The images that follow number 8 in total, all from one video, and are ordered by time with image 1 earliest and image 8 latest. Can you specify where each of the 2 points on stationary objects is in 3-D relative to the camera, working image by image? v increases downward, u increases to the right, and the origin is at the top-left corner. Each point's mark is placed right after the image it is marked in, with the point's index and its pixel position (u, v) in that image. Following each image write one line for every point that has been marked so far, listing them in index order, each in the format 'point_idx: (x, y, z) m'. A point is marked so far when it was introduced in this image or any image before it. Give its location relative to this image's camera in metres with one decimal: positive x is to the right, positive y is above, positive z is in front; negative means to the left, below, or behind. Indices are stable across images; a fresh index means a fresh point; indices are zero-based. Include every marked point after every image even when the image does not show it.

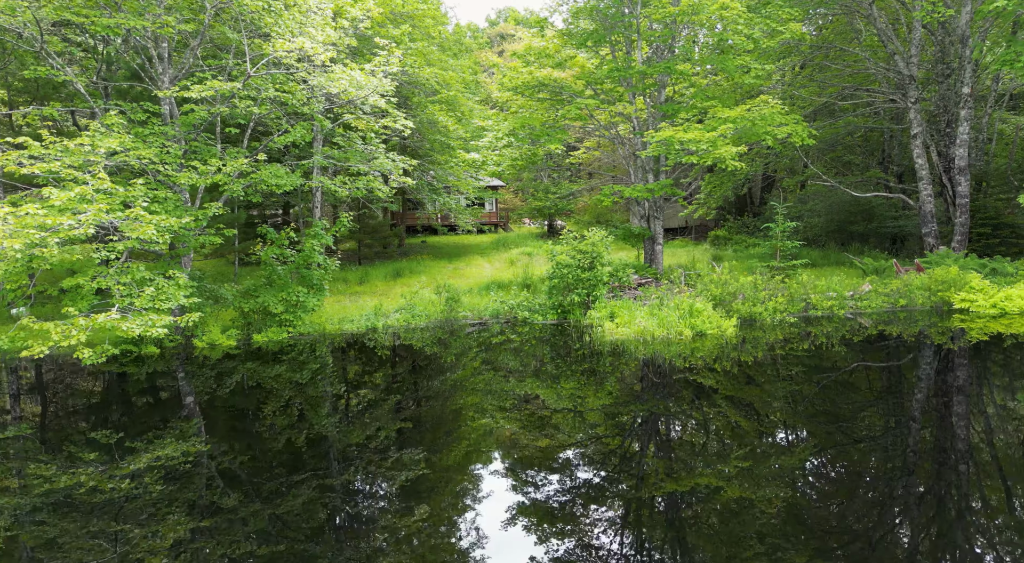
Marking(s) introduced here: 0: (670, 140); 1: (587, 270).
0: (+3.3, +2.9, +14.4) m
1: (+1.4, +0.2, +13.3) m
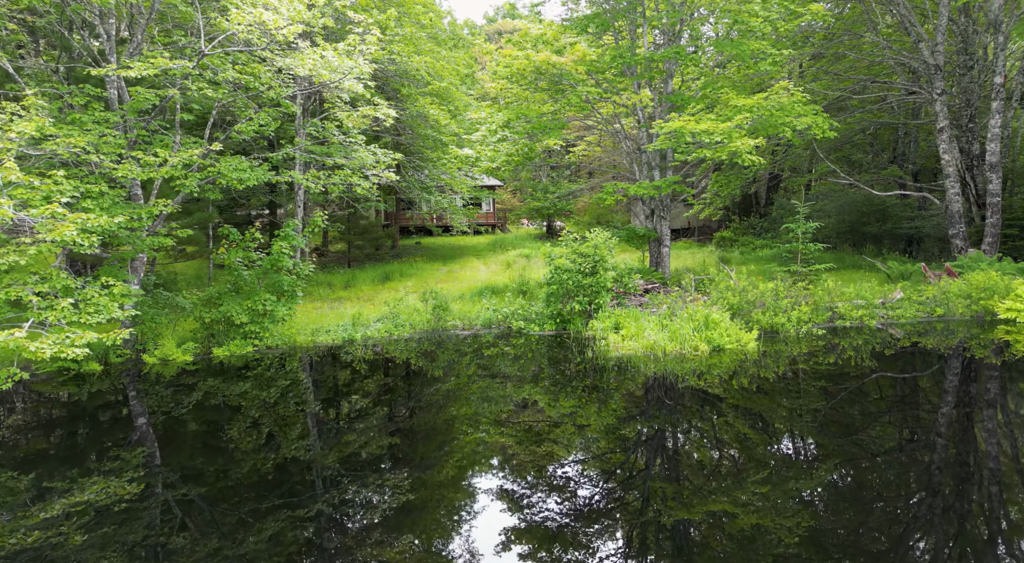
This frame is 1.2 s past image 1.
0: (+3.1, +2.8, +13.1) m
1: (+1.3, +0.1, +12.0) m
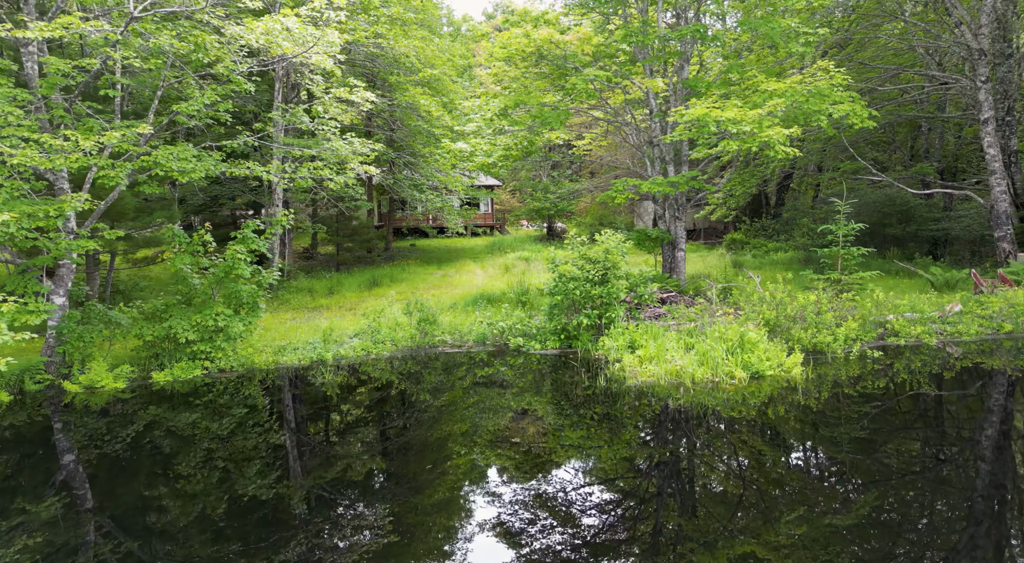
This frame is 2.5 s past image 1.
0: (+3.1, +2.6, +11.4) m
1: (+1.3, -0.1, +10.4) m
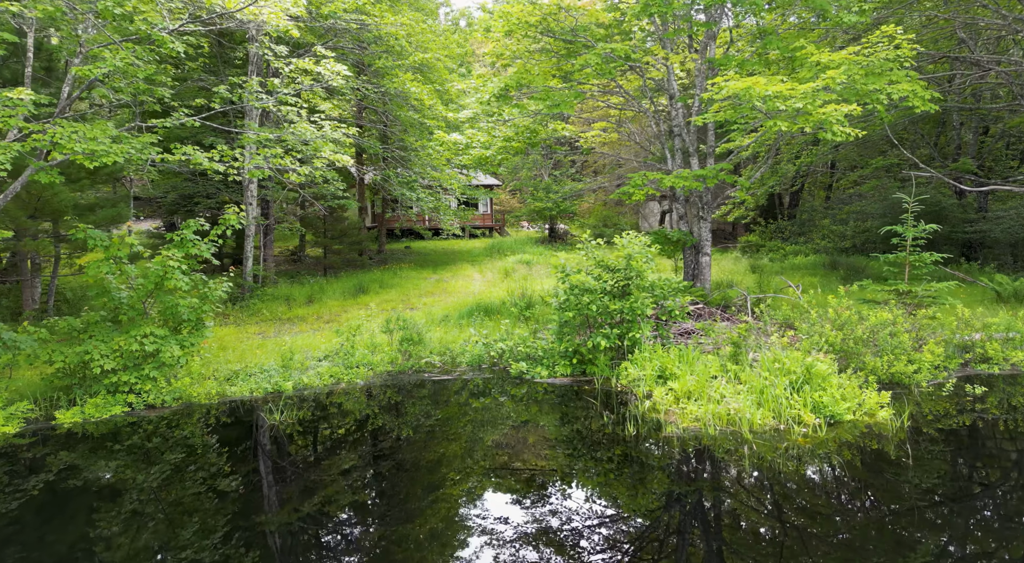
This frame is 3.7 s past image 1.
0: (+3.1, +2.4, +9.6) m
1: (+1.3, -0.2, +8.5) m
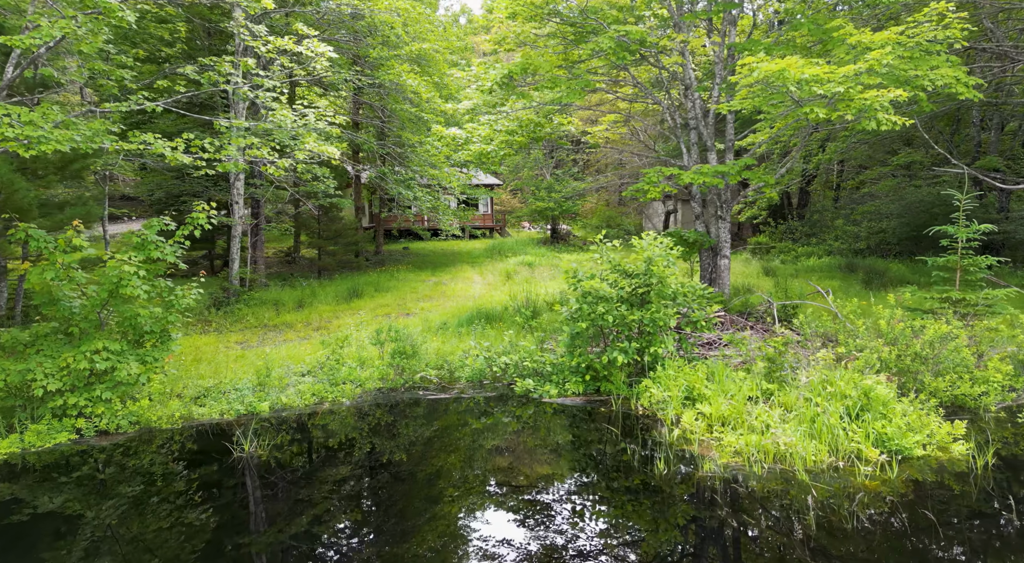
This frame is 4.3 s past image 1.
0: (+3.2, +2.4, +8.6) m
1: (+1.3, -0.3, +7.6) m
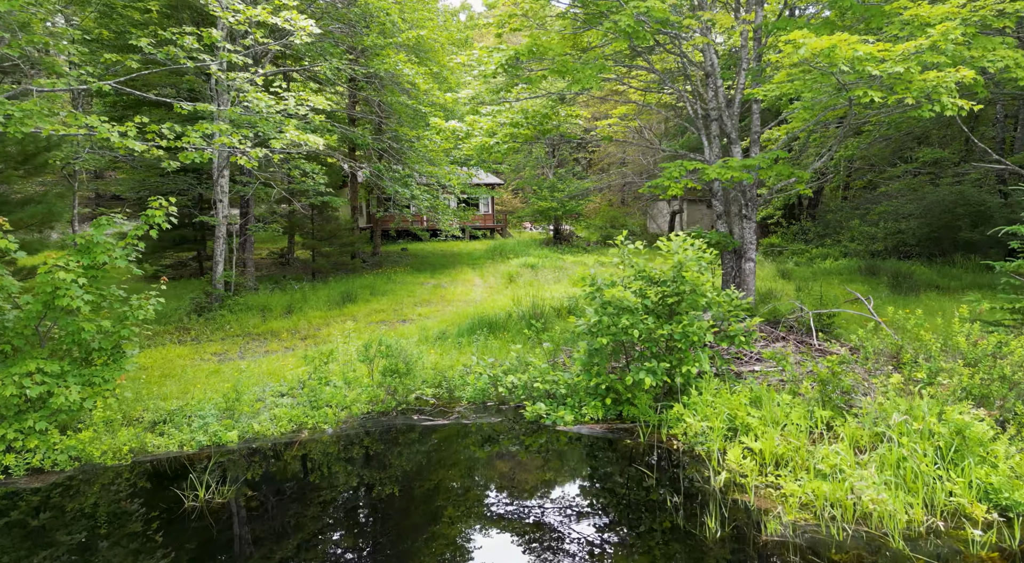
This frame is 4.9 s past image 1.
0: (+3.3, +2.3, +7.6) m
1: (+1.4, -0.4, +6.5) m
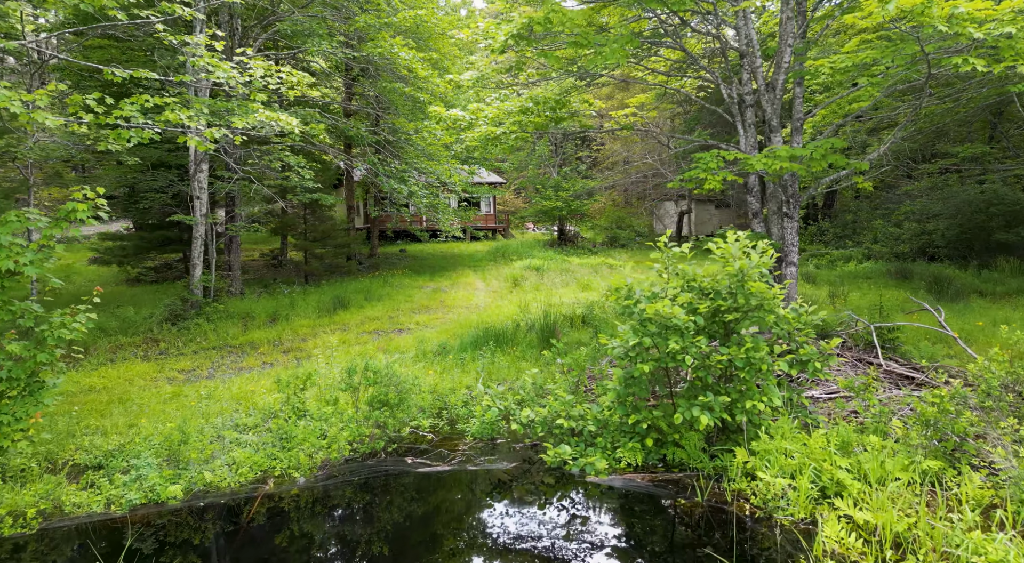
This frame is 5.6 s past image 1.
0: (+3.4, +2.2, +6.3) m
1: (+1.6, -0.5, +5.2) m
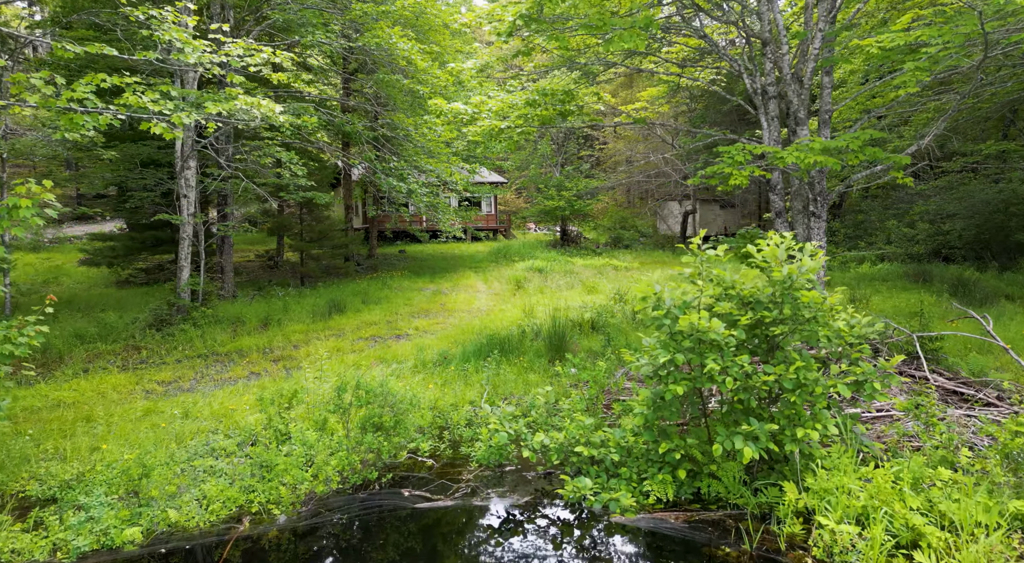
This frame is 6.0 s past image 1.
0: (+3.5, +2.1, +5.6) m
1: (+1.6, -0.5, +4.5) m
